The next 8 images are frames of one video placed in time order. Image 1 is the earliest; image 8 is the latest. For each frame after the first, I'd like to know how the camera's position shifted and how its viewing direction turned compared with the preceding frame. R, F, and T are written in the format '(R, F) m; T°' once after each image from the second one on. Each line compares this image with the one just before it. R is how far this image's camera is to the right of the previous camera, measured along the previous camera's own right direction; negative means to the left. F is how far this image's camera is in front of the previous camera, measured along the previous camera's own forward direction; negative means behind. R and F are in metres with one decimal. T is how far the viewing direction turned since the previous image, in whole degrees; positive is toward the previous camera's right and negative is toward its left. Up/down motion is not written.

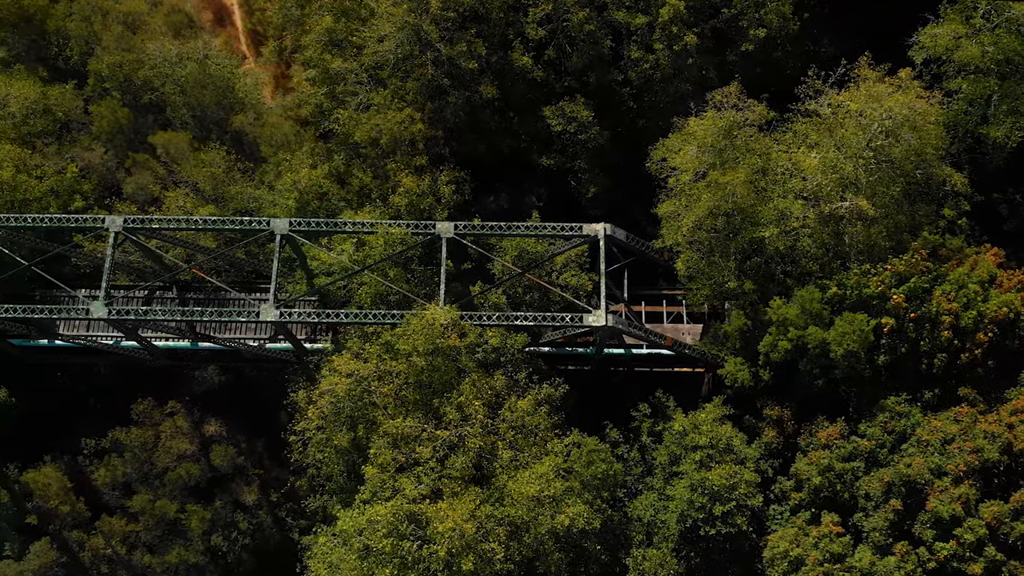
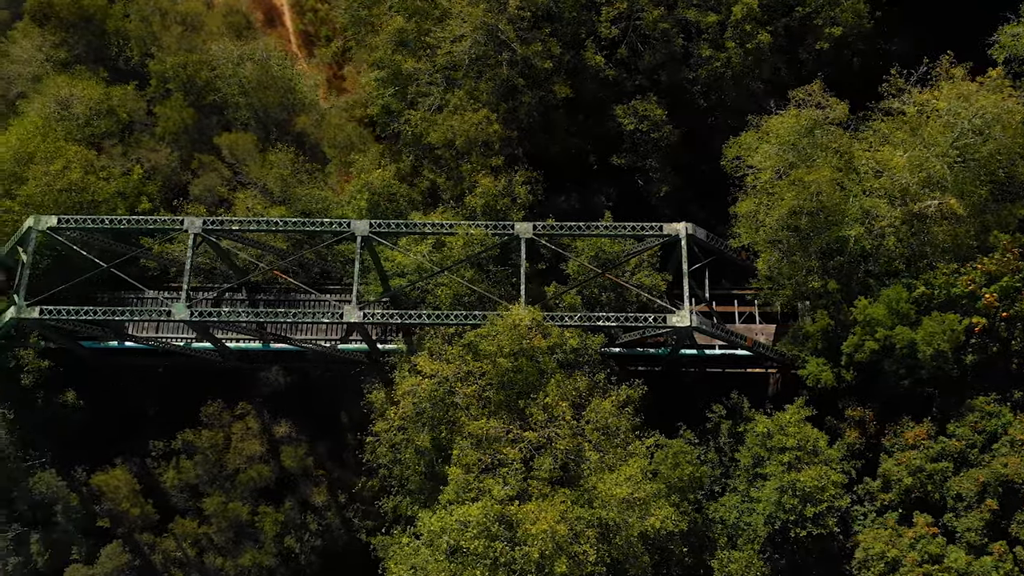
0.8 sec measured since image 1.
(-2.4, +0.2) m; 0°
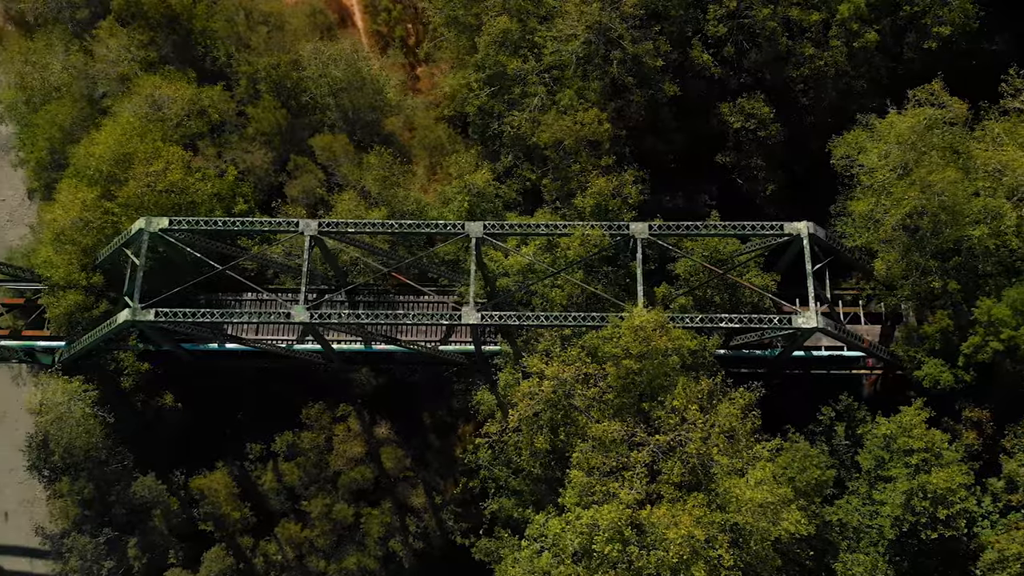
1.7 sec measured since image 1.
(-3.7, +0.2) m; 0°
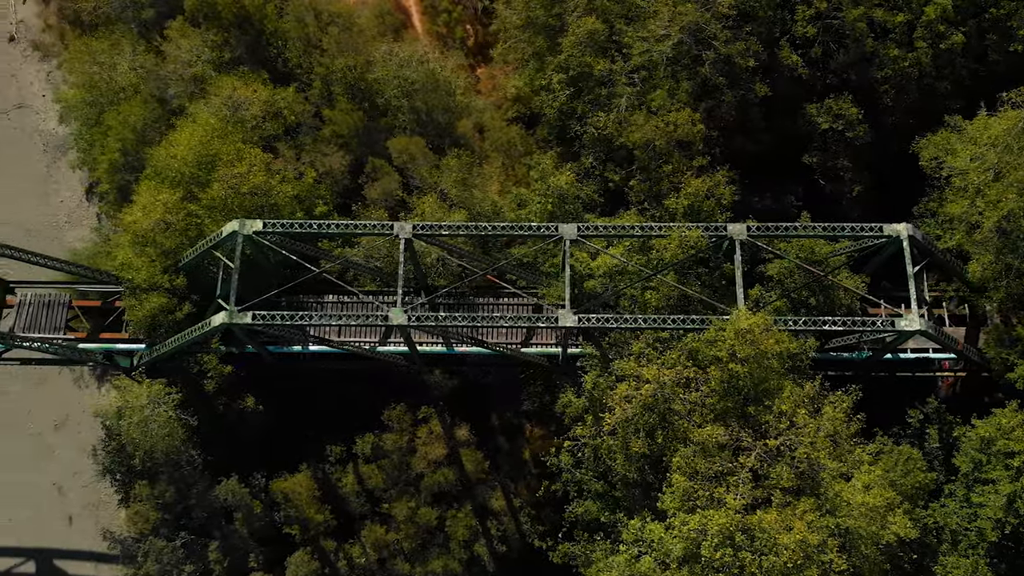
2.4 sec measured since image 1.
(-3.1, +0.2) m; 0°
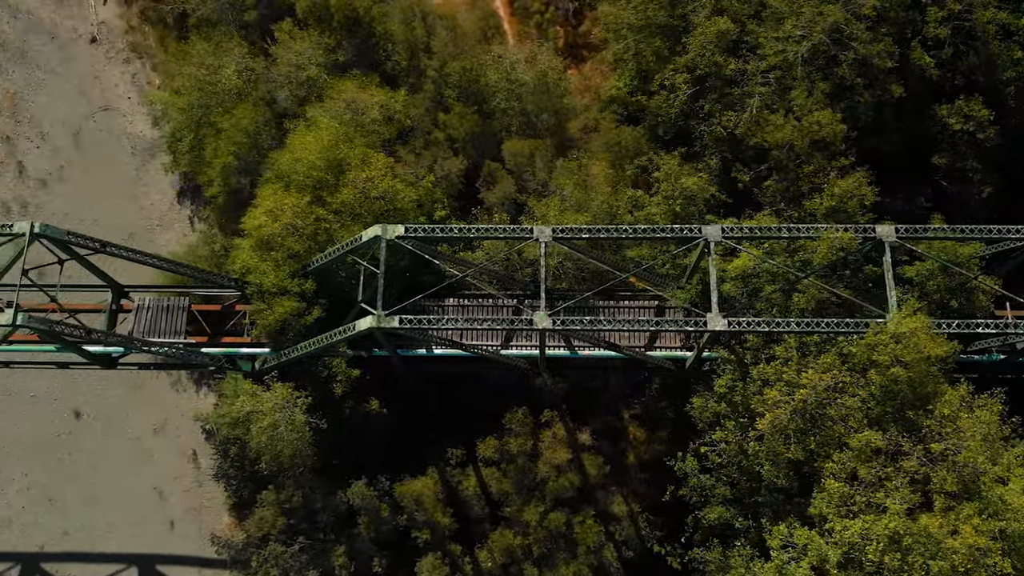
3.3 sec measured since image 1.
(-4.5, +0.2) m; 0°
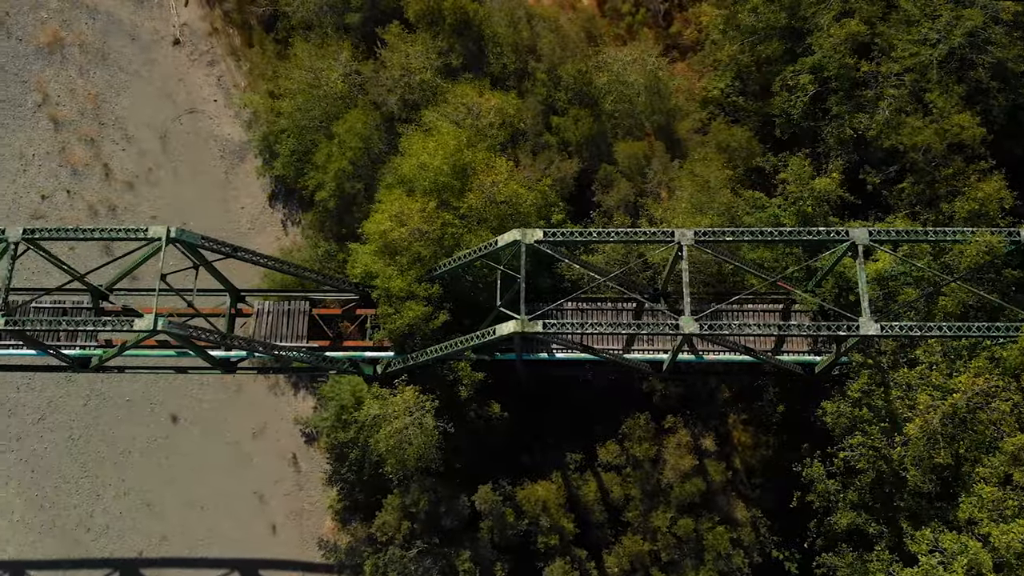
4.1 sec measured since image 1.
(-4.5, +0.1) m; 0°
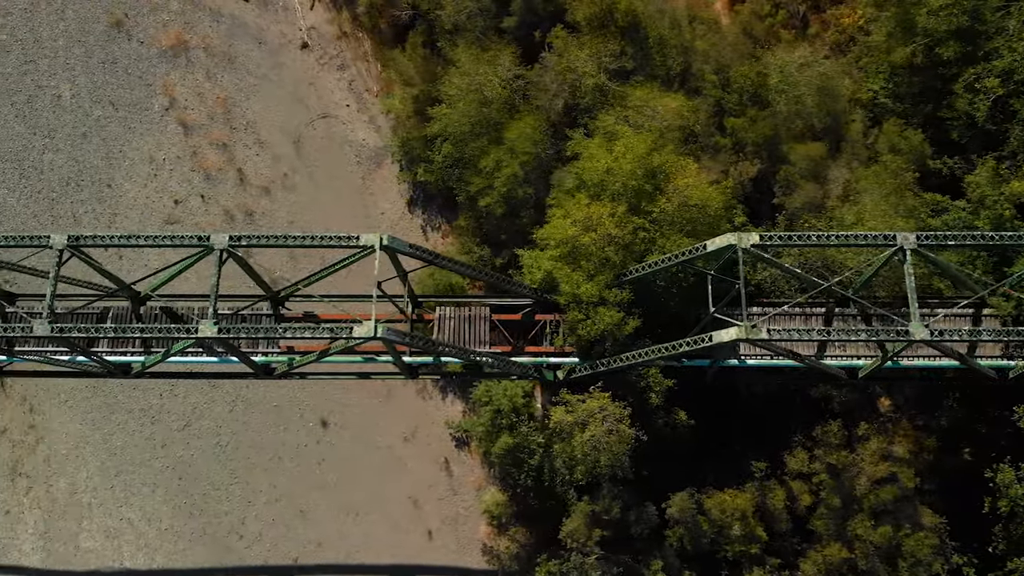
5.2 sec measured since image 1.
(-6.7, +0.2) m; 0°
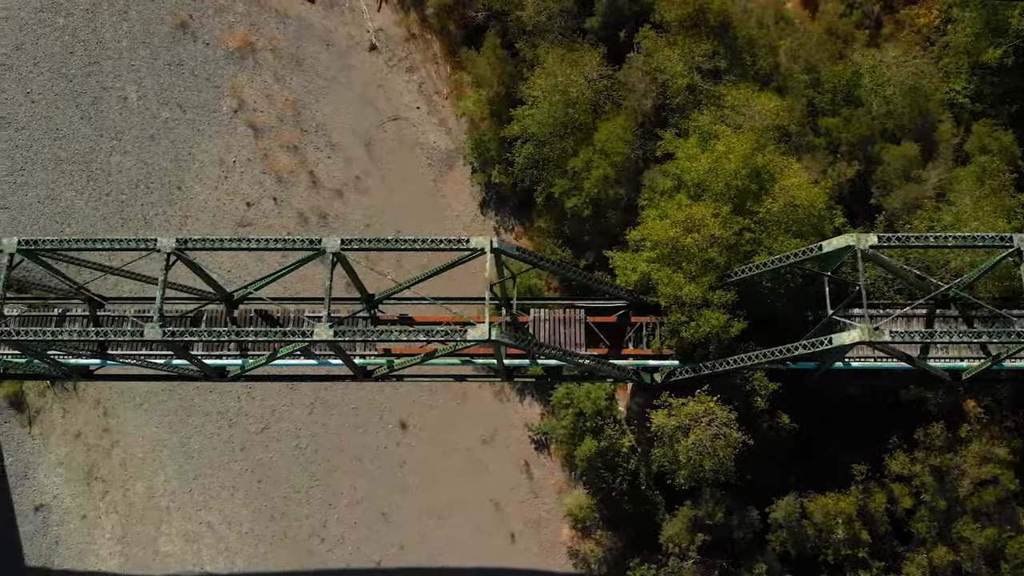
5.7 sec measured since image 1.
(-3.5, +0.1) m; 0°
